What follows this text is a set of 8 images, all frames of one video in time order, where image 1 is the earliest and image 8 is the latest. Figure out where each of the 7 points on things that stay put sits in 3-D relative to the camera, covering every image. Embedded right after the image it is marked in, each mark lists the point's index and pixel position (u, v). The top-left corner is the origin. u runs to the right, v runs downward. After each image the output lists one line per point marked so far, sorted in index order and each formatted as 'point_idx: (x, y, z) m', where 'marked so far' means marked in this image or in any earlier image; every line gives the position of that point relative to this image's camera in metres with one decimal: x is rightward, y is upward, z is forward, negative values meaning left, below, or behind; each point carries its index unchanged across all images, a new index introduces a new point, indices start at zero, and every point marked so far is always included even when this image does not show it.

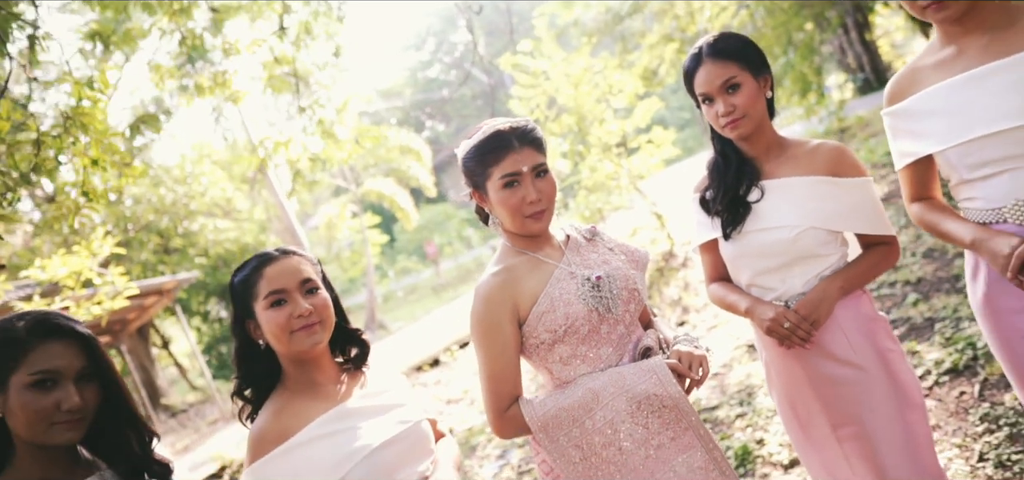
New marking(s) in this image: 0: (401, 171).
0: (-2.1, +1.4, +14.4) m
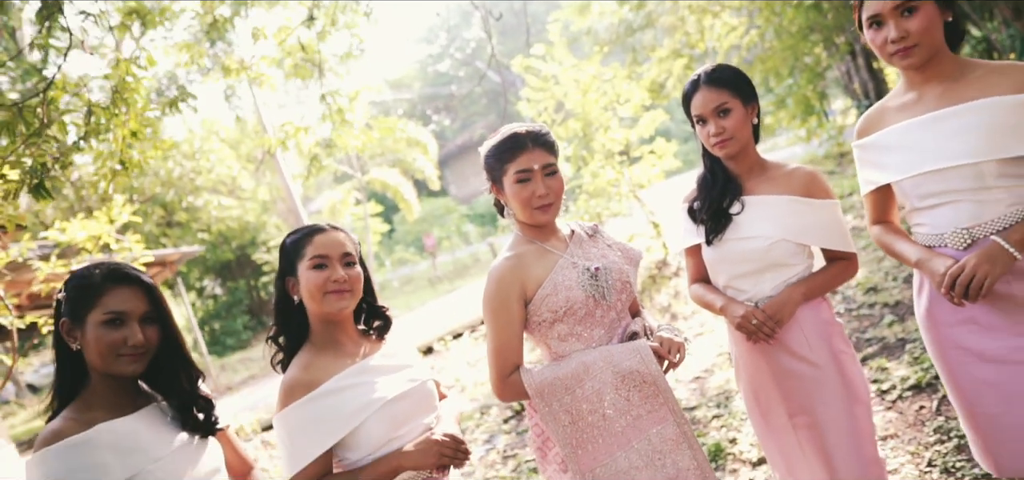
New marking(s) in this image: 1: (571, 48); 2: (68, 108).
0: (-2.1, +1.5, +14.6) m
1: (+1.0, +3.2, +12.4) m
2: (-1.9, +0.6, +3.3) m
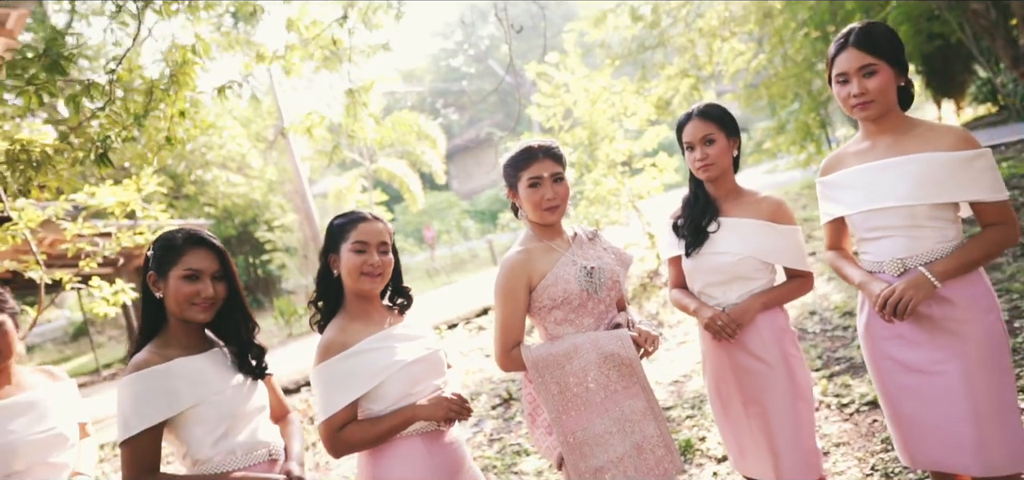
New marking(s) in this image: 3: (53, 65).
0: (-2.0, +1.7, +14.9) m
1: (+1.2, +3.1, +12.7) m
2: (-1.8, +0.8, +3.6) m
3: (-1.9, +0.7, +3.1) m
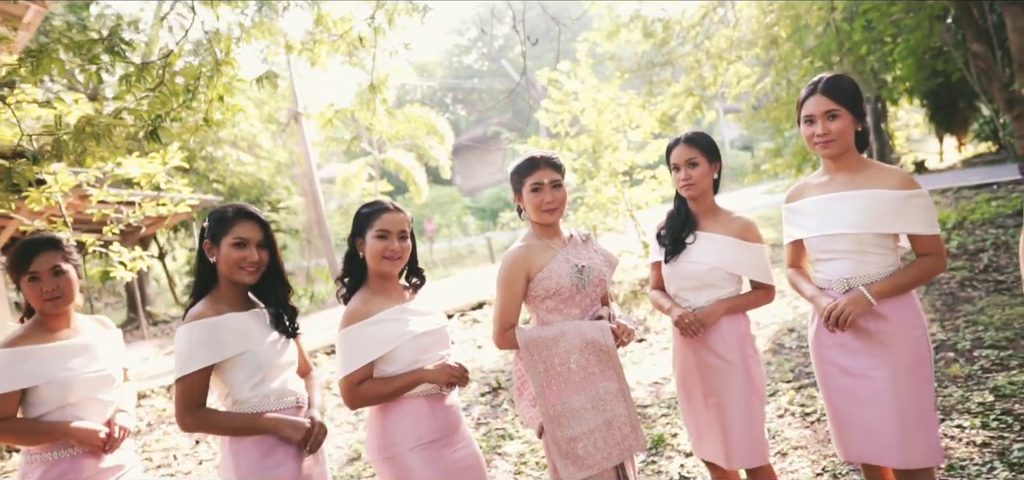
0: (-1.8, +1.9, +15.3) m
1: (+1.5, +3.0, +13.1) m
2: (-1.8, +0.9, +4.0) m
3: (-1.9, +0.9, +3.4) m
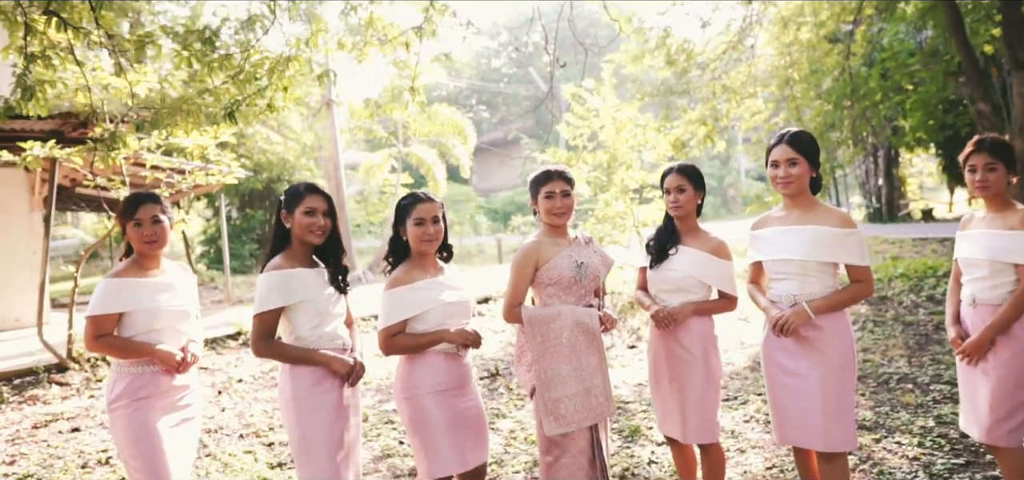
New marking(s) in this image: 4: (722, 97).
0: (-1.4, +2.0, +15.9) m
1: (+1.9, +2.8, +13.7) m
2: (-1.6, +1.1, +4.6) m
3: (-1.7, +1.1, +4.1) m
4: (+3.0, +2.0, +10.4) m
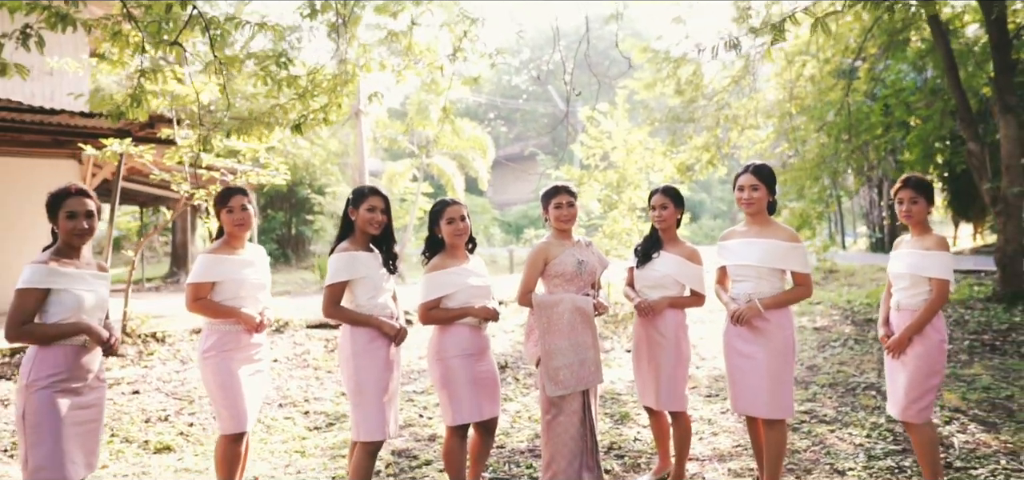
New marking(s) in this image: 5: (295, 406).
0: (-1.1, +1.8, +16.7) m
1: (+2.3, +2.5, +14.5) m
2: (-1.4, +1.1, +5.4) m
3: (-1.5, +1.2, +4.9) m
4: (+3.2, +1.7, +11.2) m
5: (-1.9, -1.4, +6.3) m
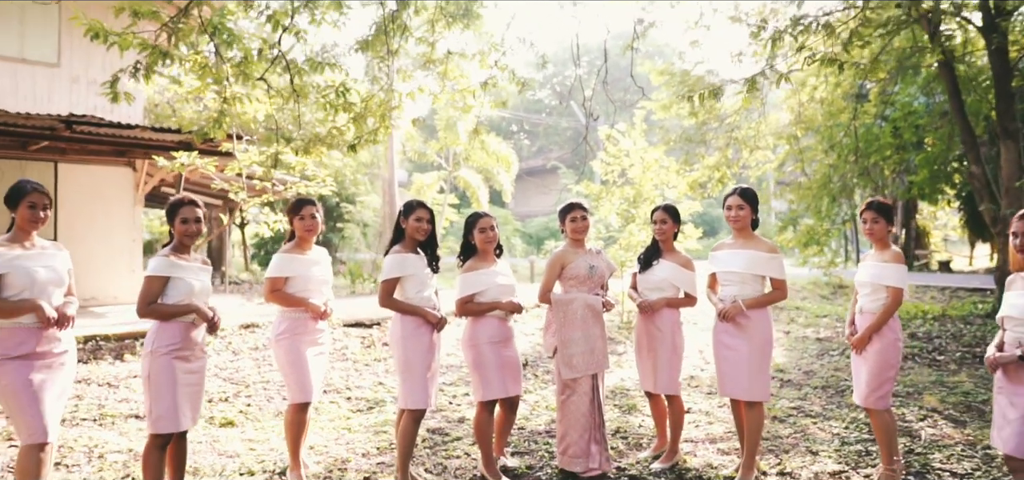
0: (-0.5, +1.6, +17.6) m
1: (+2.8, +2.2, +15.2) m
2: (-1.2, +1.1, +6.2) m
3: (-1.3, +1.1, +5.7) m
4: (+3.6, +1.5, +11.9) m
5: (-1.7, -1.5, +7.1) m
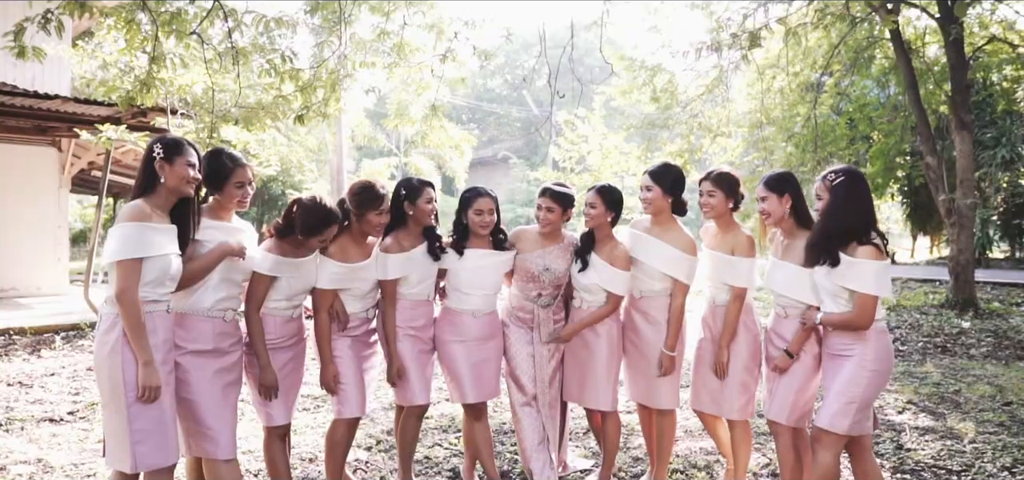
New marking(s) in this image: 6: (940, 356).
0: (-1.6, +1.9, +17.0) m
1: (+1.9, +2.4, +14.9) m
2: (-1.5, +1.2, +5.6) m
3: (-1.6, +1.3, +5.1) m
4: (+2.9, +1.7, +11.6) m
5: (-2.0, -1.3, +6.5) m
6: (+5.1, -1.4, +8.8) m
